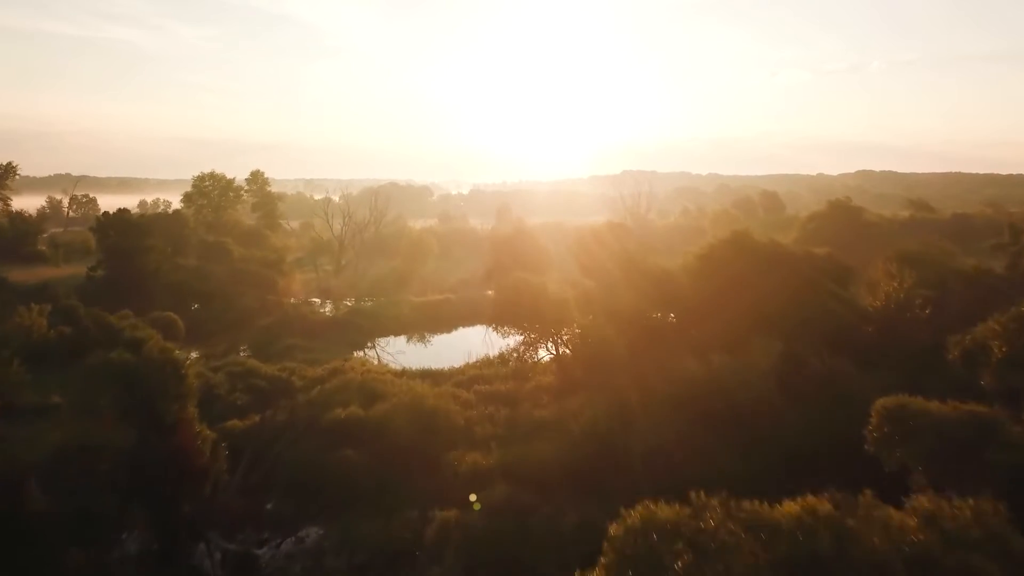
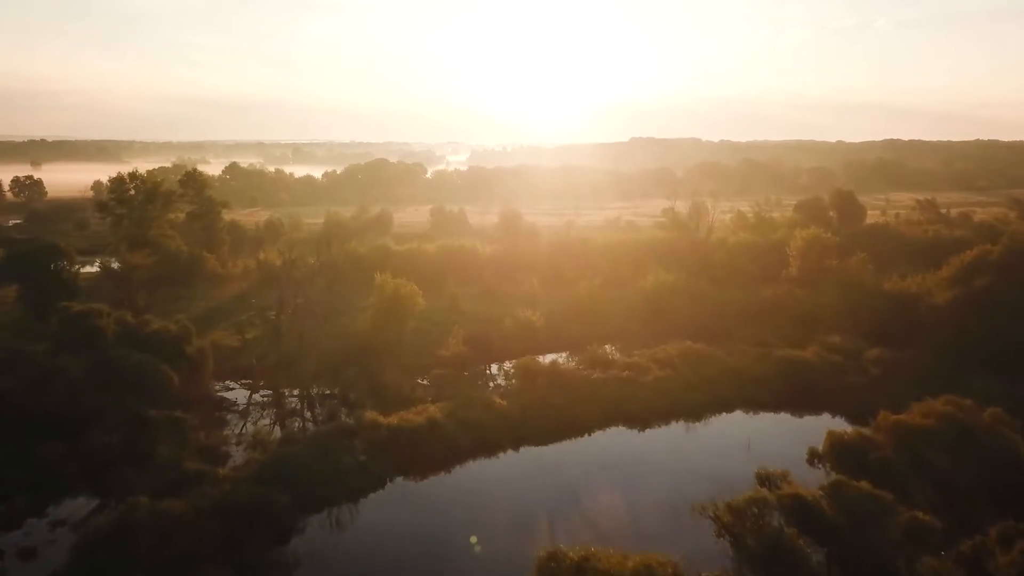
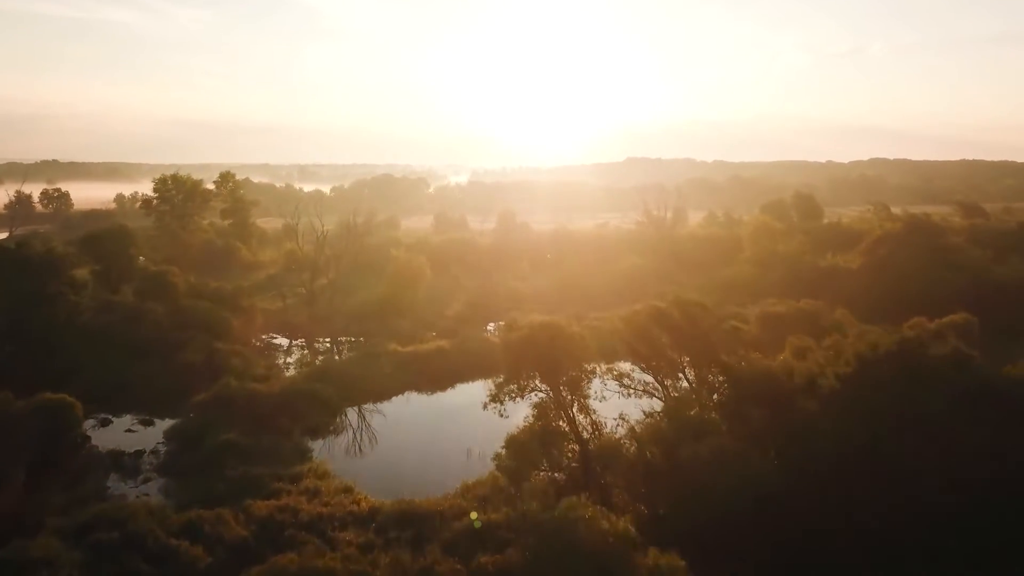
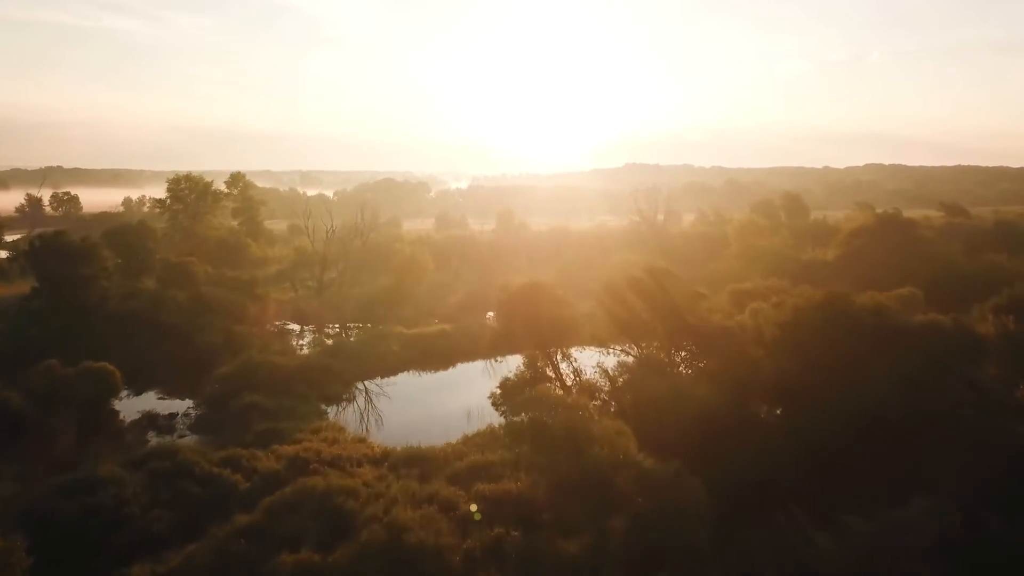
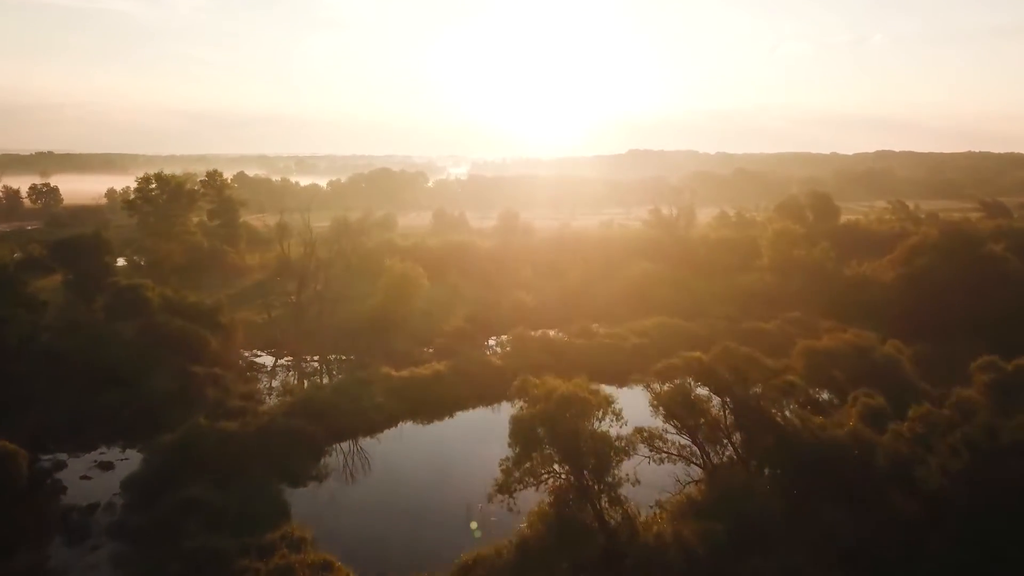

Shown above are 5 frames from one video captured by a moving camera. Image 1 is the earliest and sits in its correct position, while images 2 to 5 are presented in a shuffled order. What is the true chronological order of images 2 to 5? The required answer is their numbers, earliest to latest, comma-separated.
4, 3, 5, 2
